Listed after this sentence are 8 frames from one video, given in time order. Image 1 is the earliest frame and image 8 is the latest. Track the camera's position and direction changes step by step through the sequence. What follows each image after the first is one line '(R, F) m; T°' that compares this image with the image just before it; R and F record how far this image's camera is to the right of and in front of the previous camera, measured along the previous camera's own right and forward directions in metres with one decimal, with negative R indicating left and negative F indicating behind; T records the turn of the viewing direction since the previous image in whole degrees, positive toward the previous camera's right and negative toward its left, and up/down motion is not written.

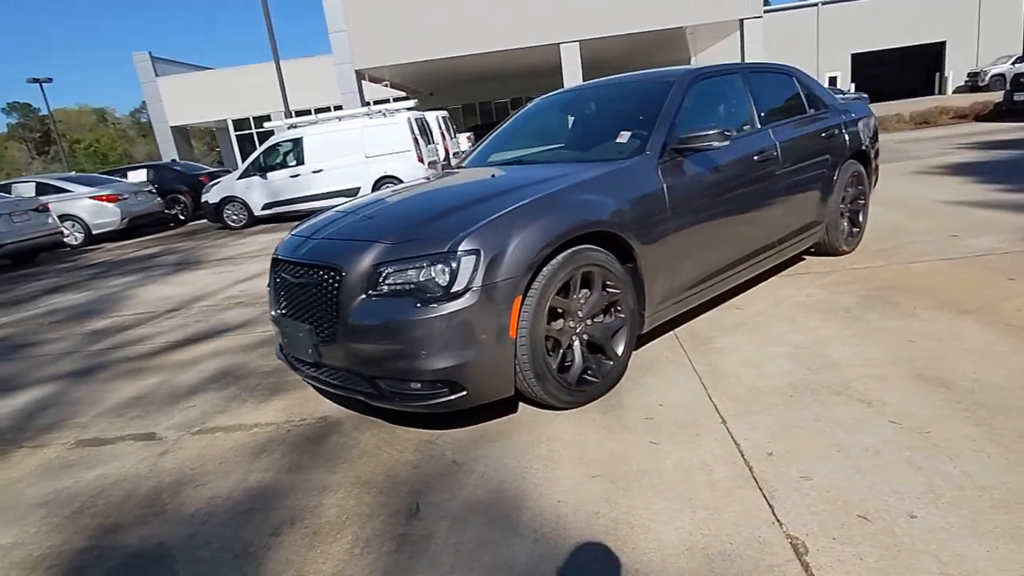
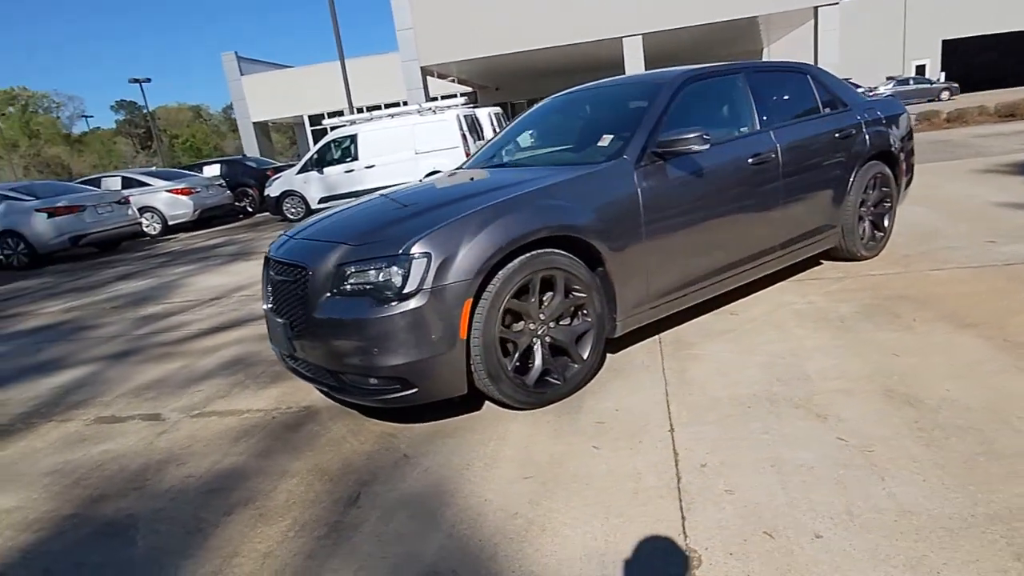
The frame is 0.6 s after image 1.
(+0.5, 0.0) m; -6°
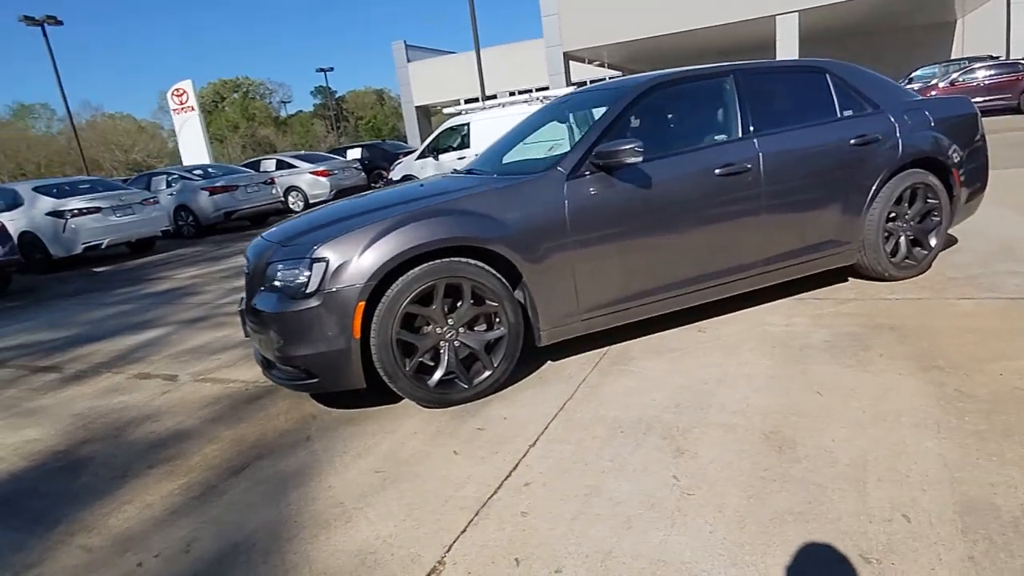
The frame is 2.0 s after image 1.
(+1.3, 0.0) m; -14°
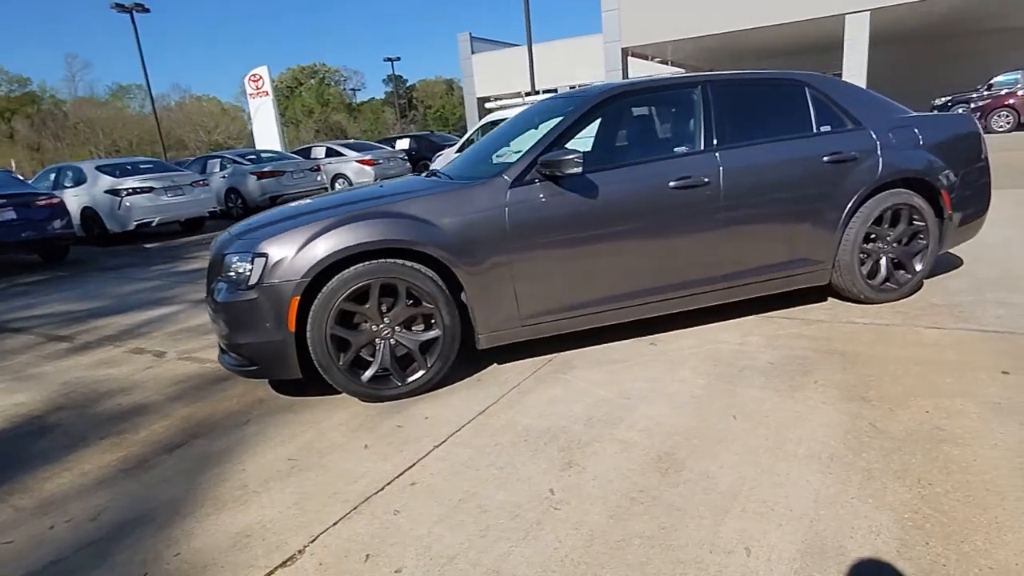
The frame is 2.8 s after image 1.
(+0.7, 0.0) m; -5°
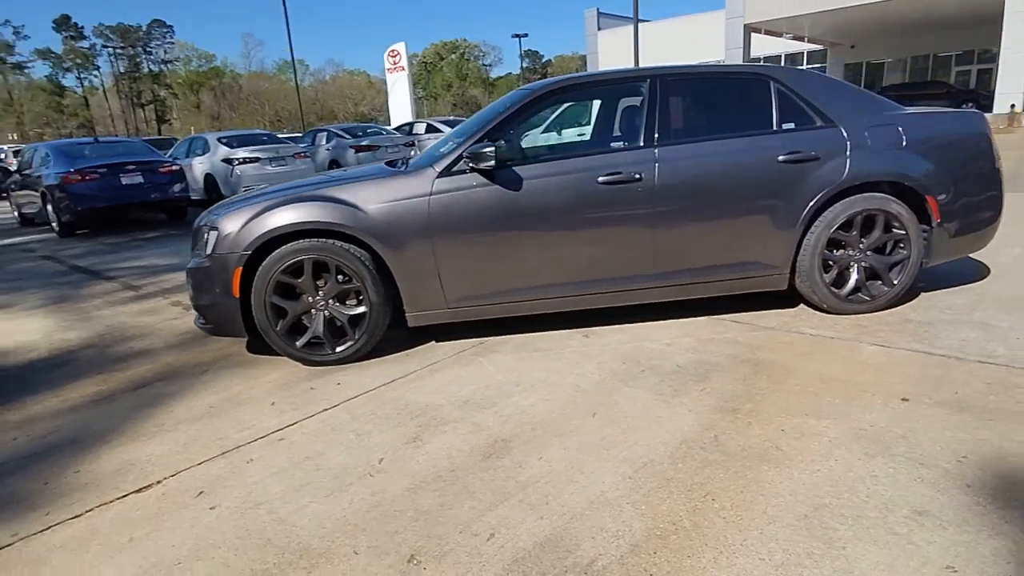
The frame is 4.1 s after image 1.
(+1.2, -0.1) m; -11°
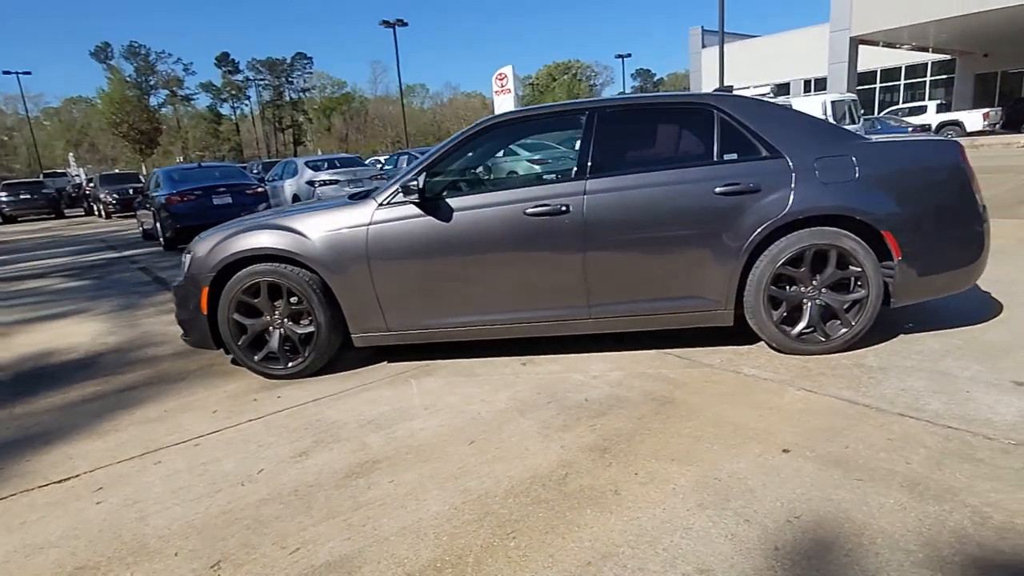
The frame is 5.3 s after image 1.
(+1.1, 0.0) m; -10°
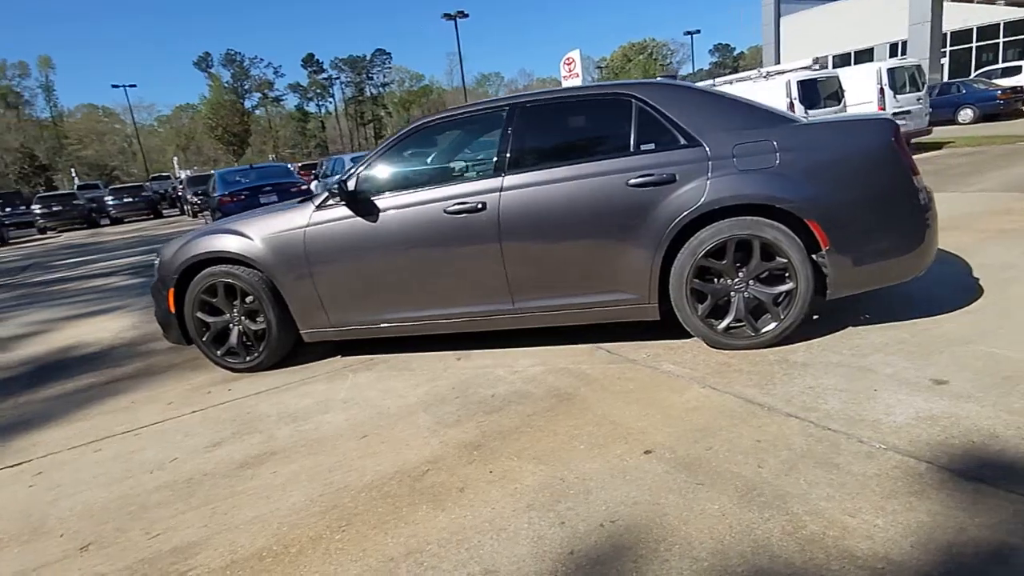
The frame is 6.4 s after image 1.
(+0.9, 0.0) m; -7°
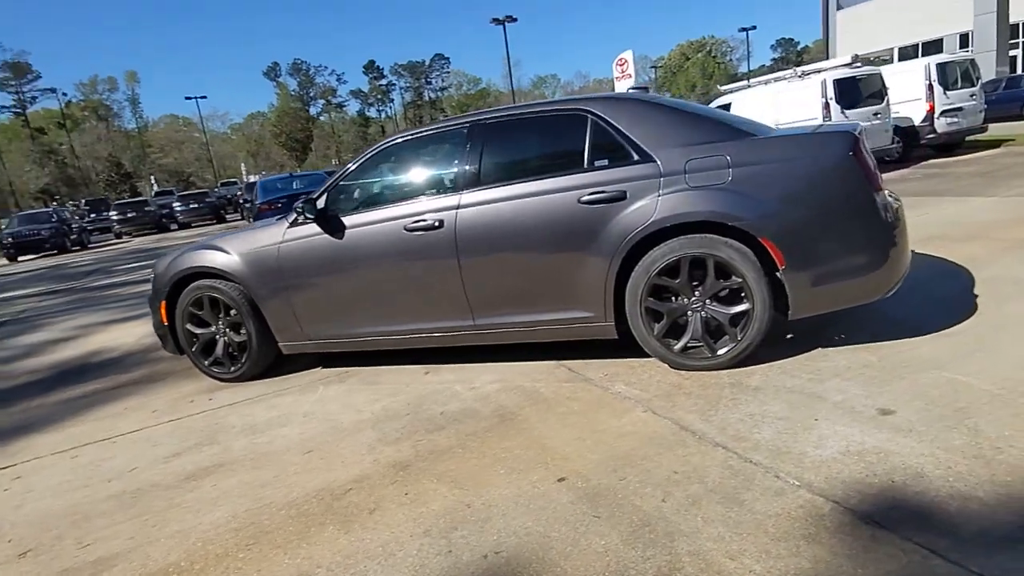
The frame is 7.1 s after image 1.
(+0.6, 0.0) m; -5°
